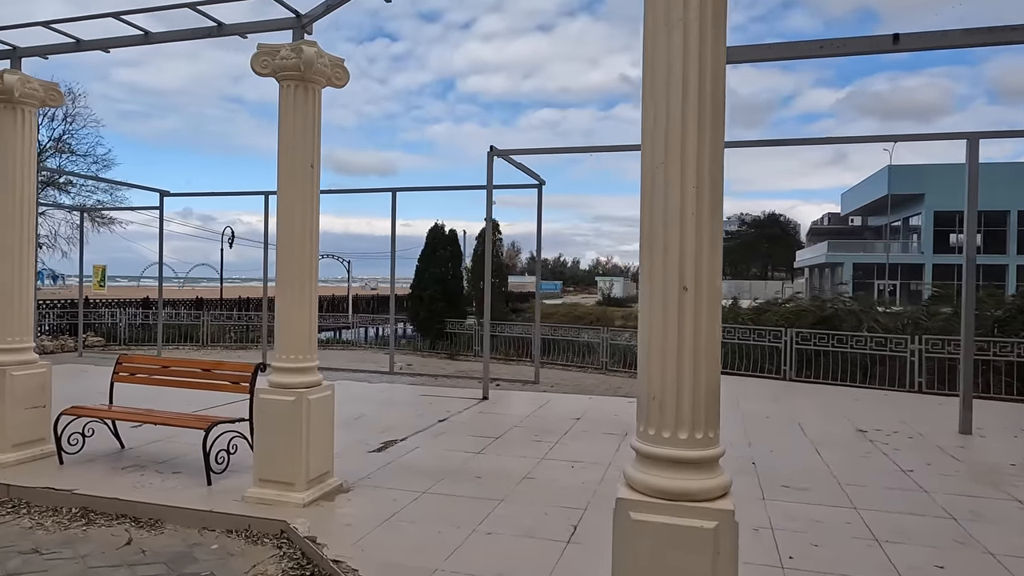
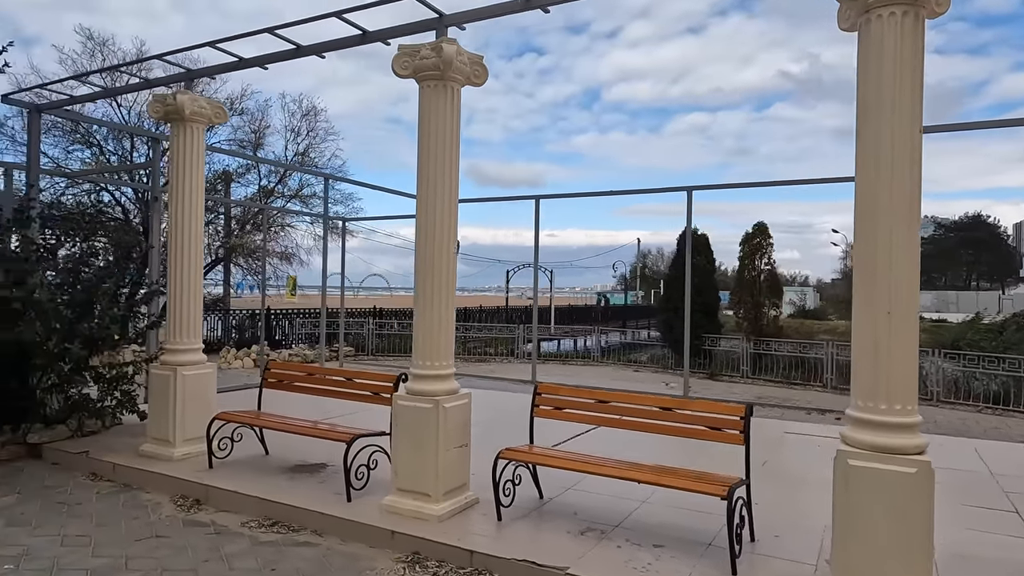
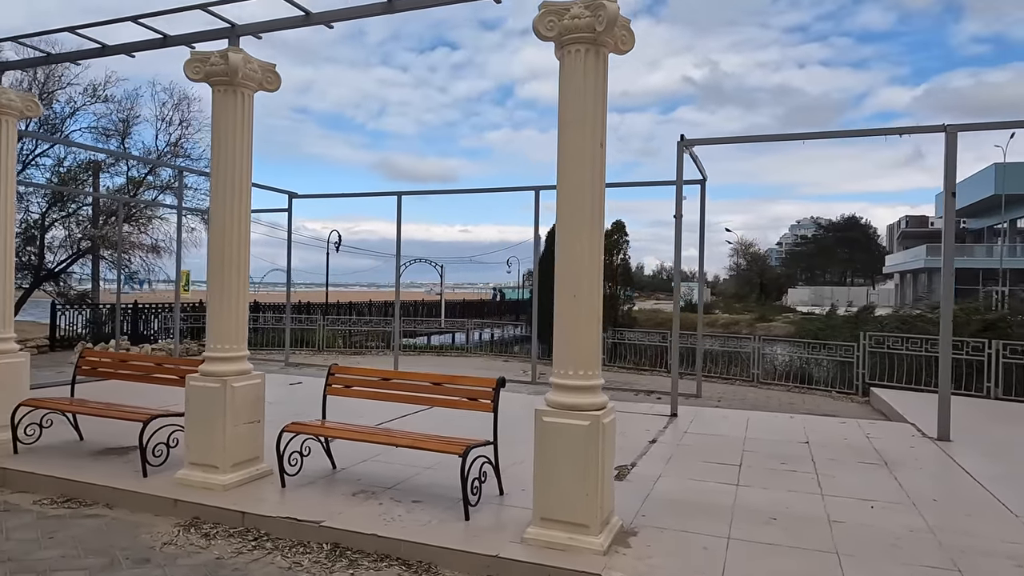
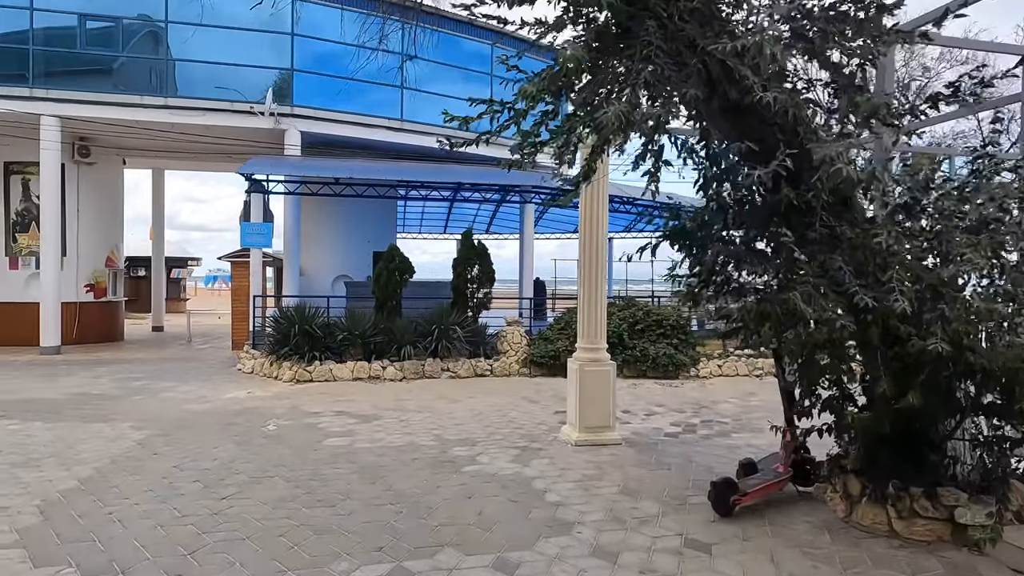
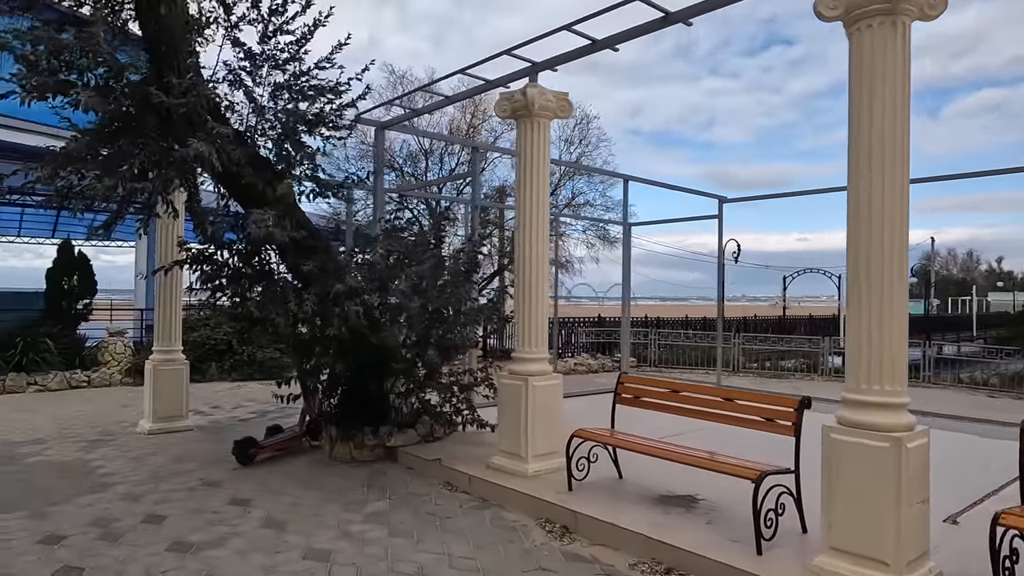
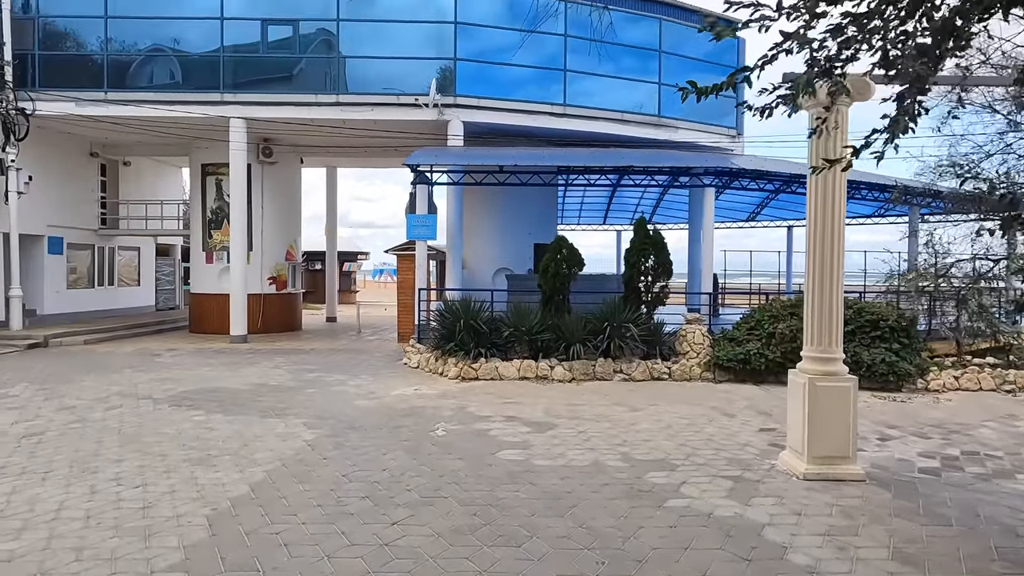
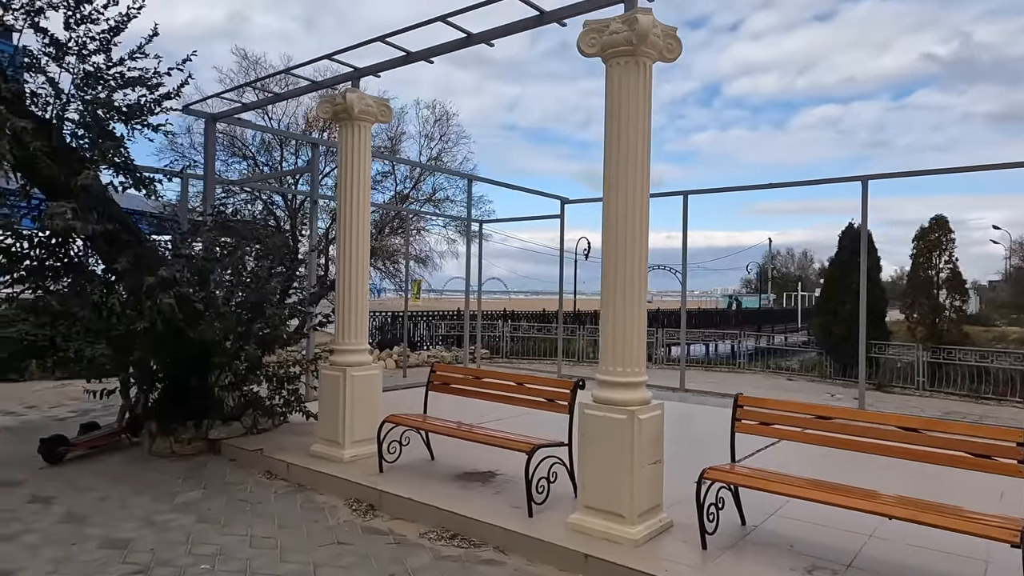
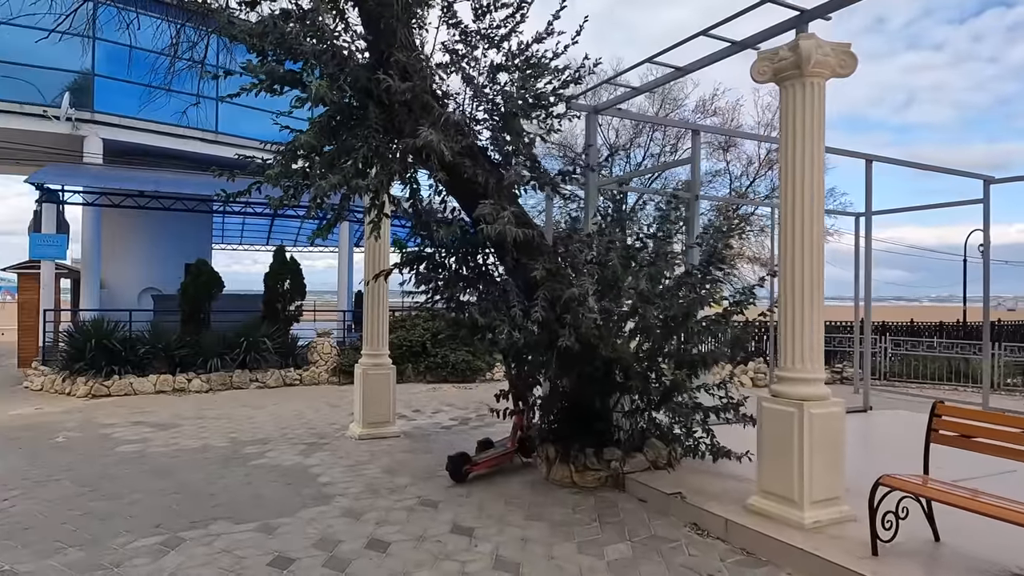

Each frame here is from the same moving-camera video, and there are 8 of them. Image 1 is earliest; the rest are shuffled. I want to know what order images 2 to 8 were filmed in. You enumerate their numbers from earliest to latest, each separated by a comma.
3, 2, 7, 5, 8, 4, 6
